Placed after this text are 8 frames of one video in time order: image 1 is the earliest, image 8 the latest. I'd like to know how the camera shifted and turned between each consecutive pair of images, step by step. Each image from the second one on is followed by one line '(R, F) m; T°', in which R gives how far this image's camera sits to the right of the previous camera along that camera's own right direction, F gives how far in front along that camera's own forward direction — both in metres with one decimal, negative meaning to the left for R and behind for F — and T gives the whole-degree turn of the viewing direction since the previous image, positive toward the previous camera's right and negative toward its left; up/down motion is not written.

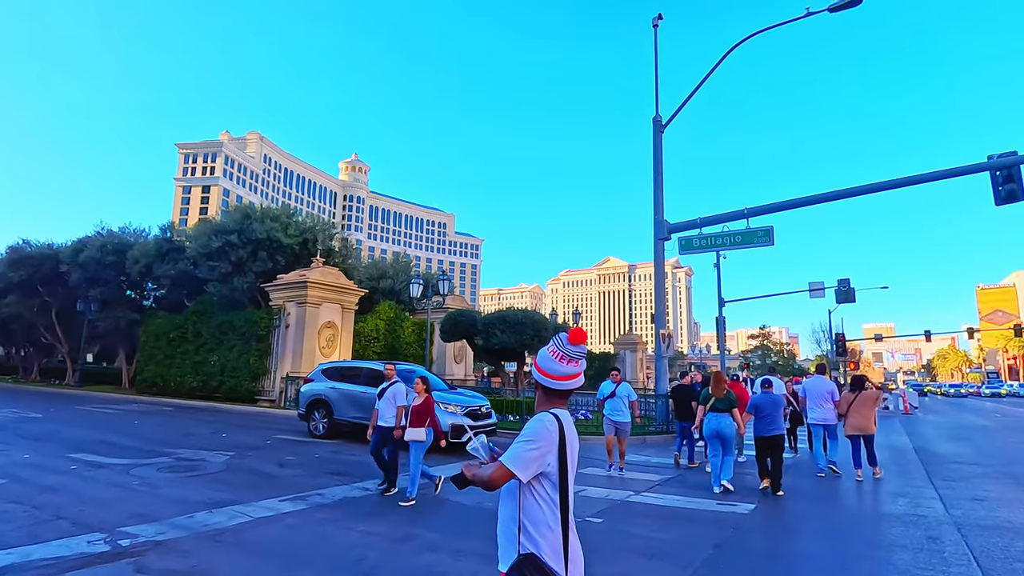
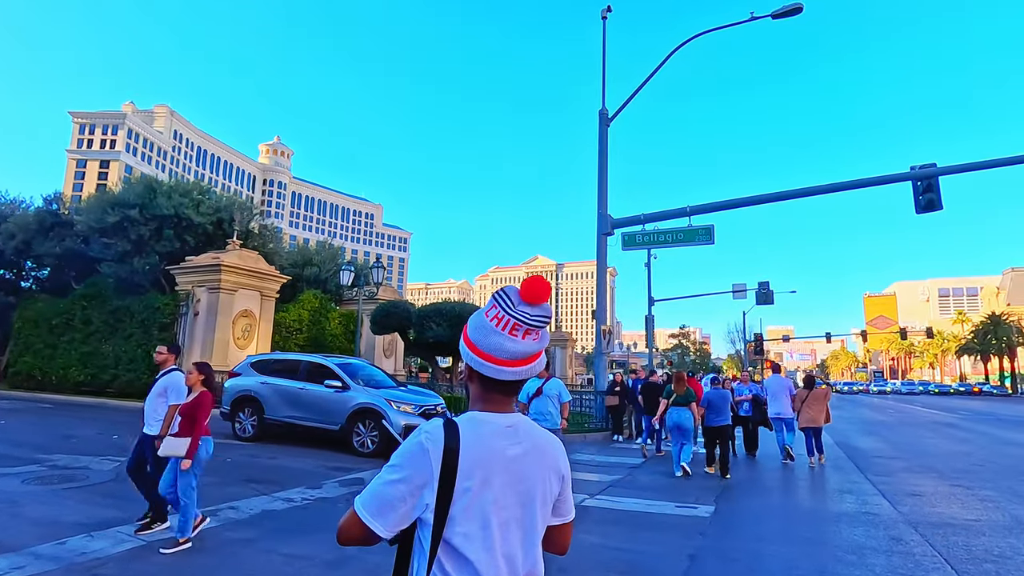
(-0.3, +0.9) m; +7°
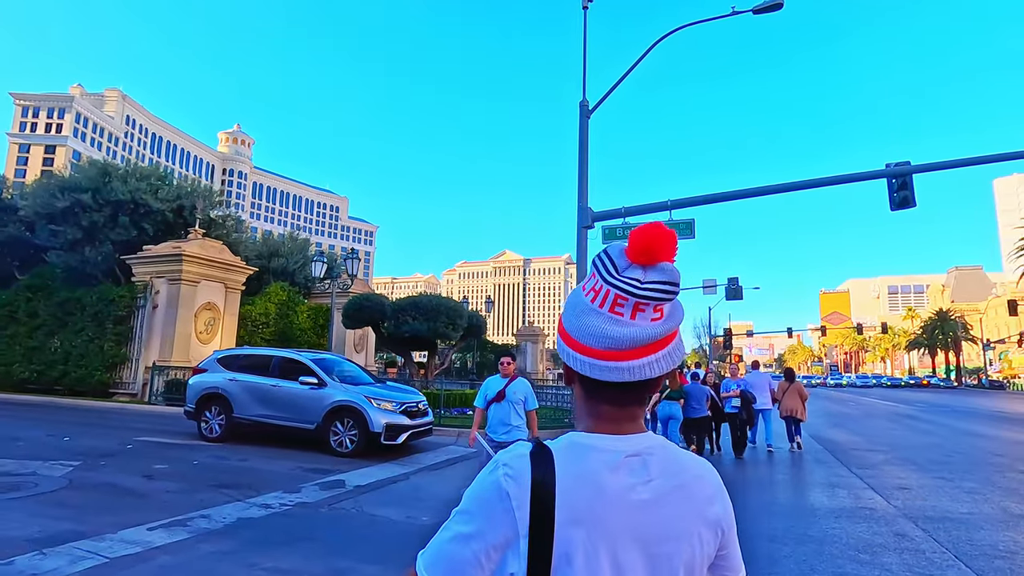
(-0.3, +0.5) m; +3°
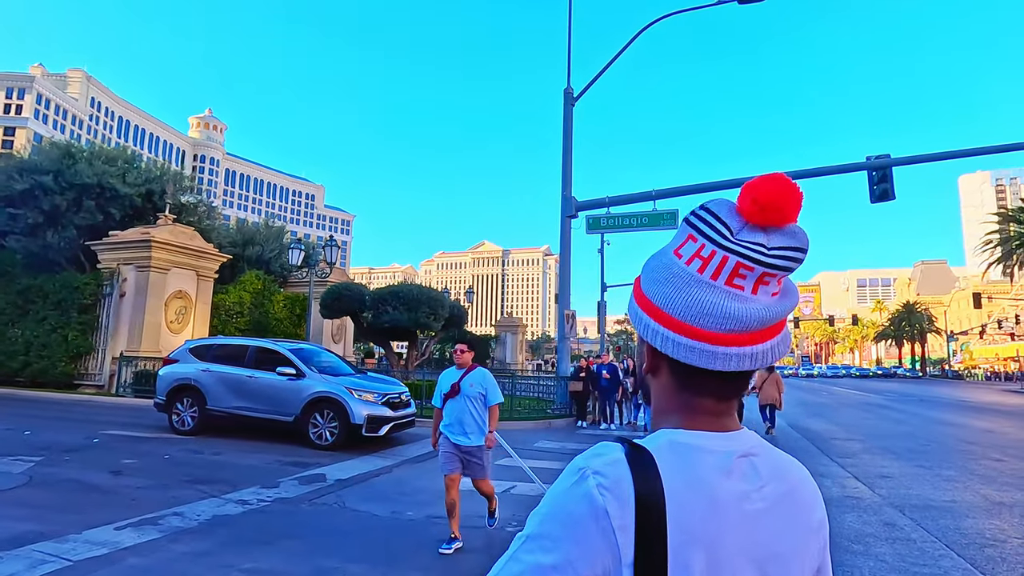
(-0.1, +0.2) m; +2°
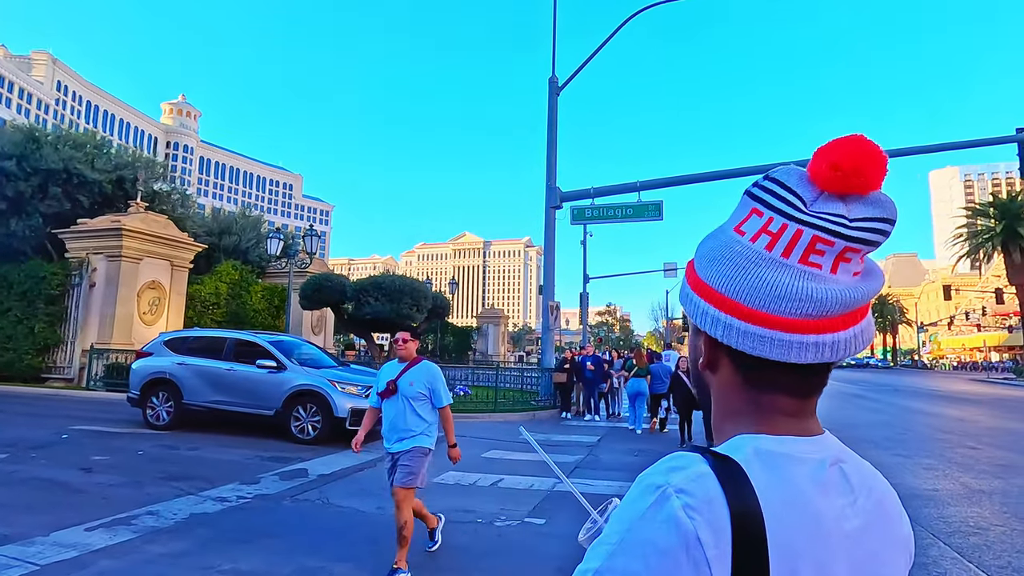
(-0.1, +0.2) m; +2°
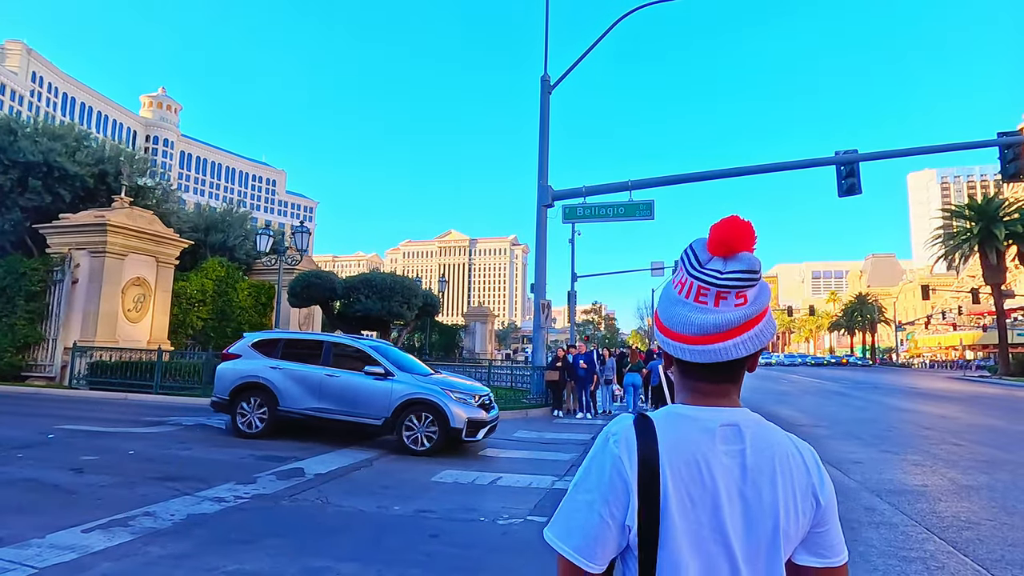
(-0.2, 0.0) m; +2°
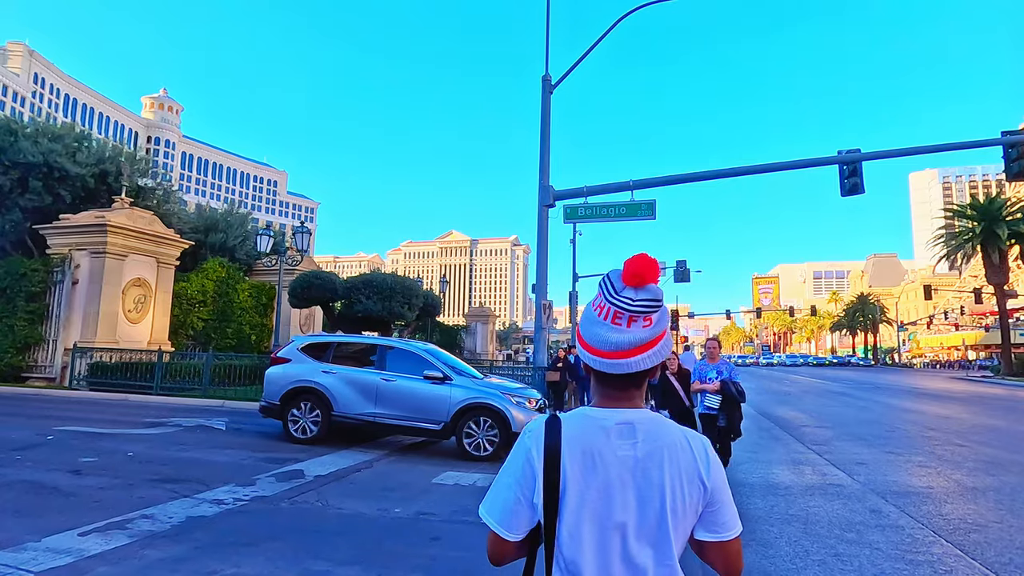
(0.0, +0.1) m; 0°
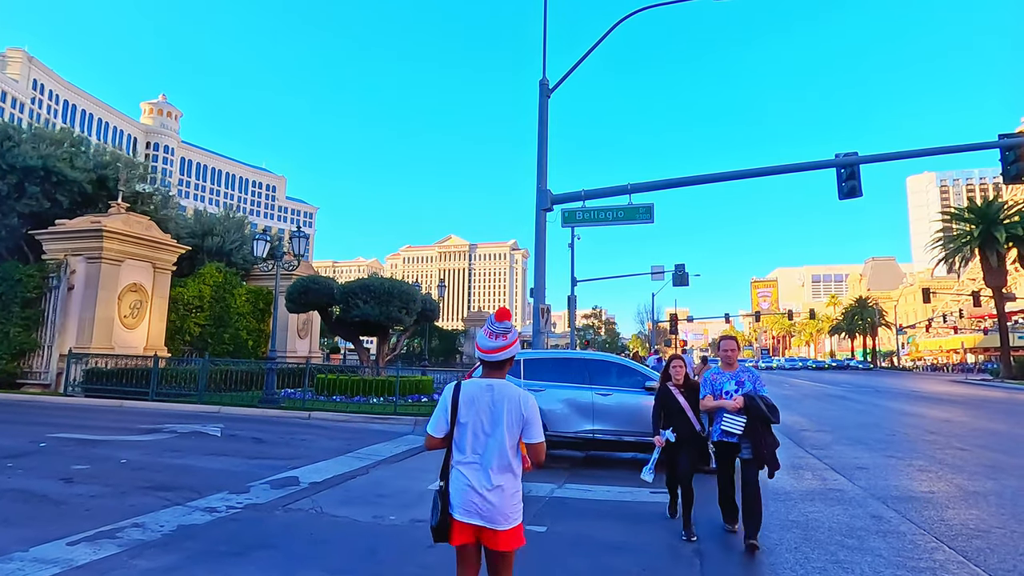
(0.0, +0.1) m; 0°
